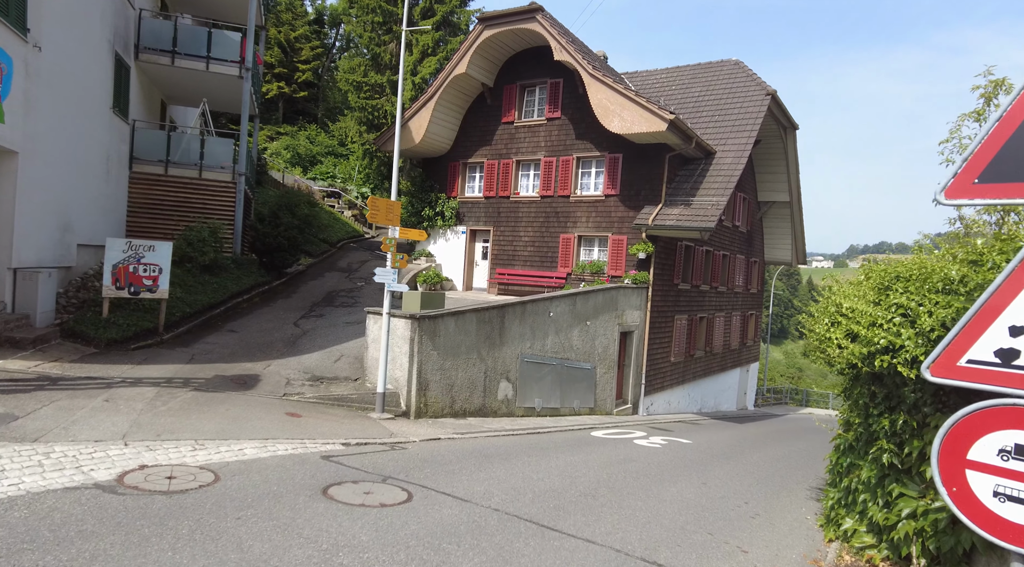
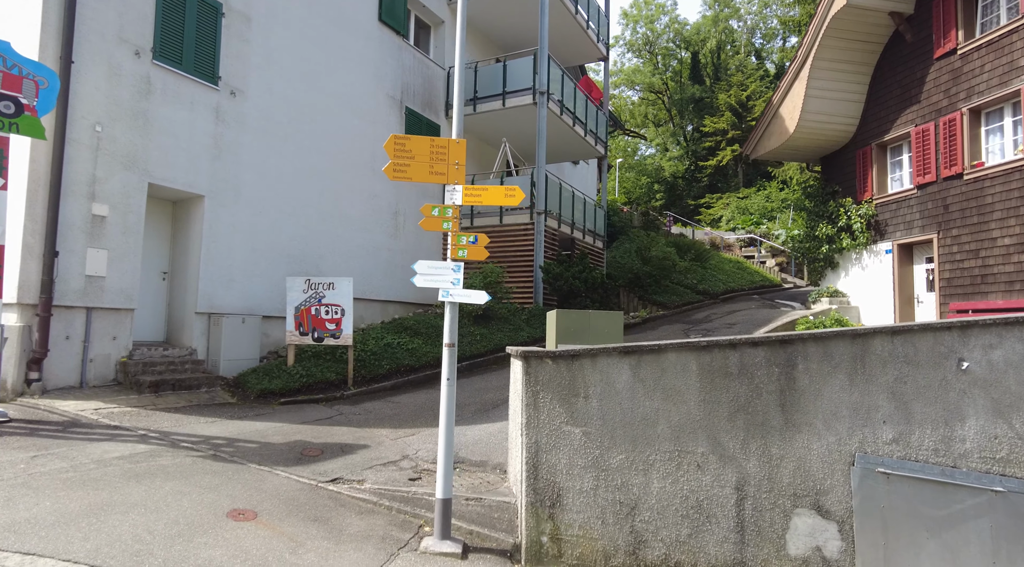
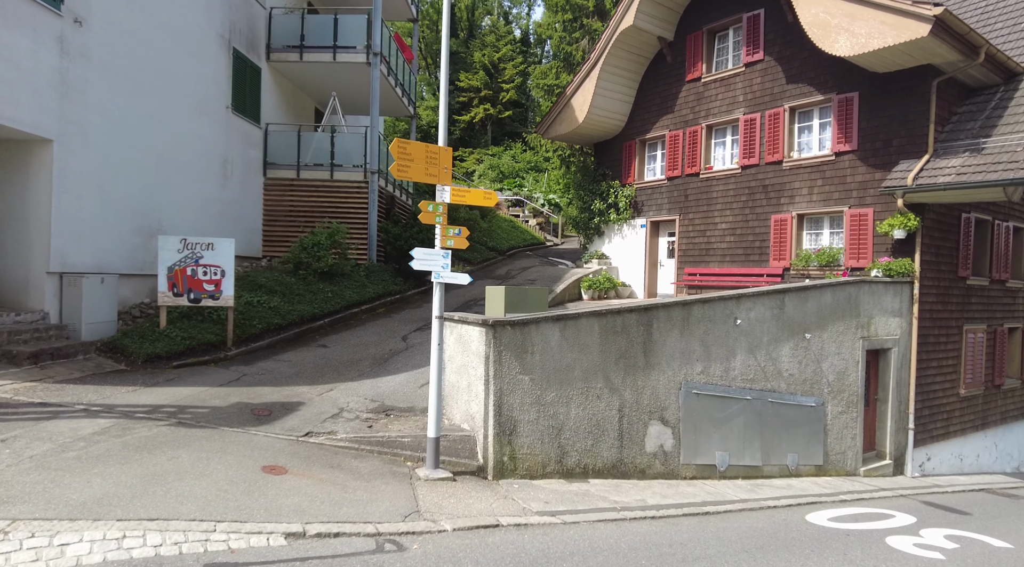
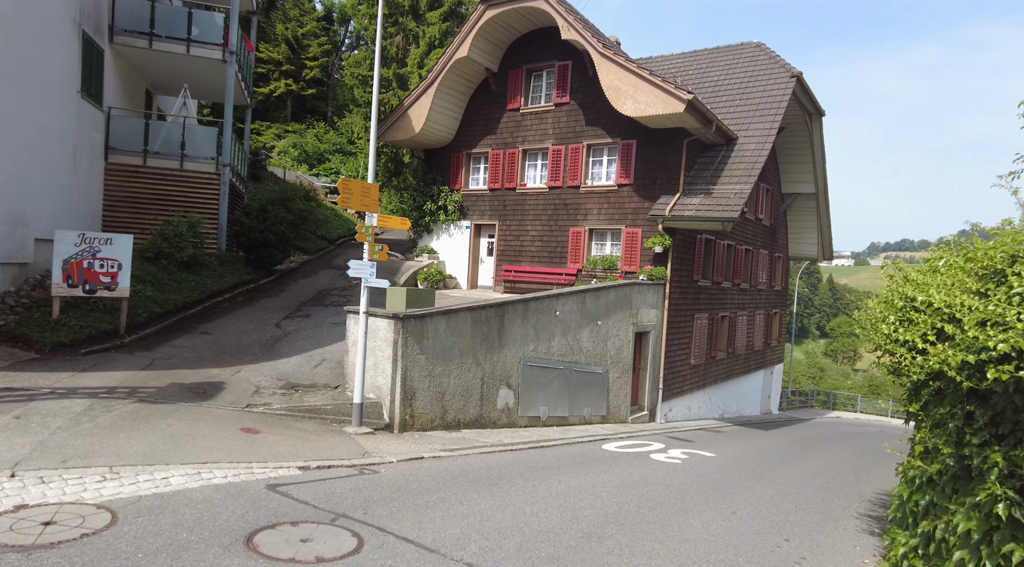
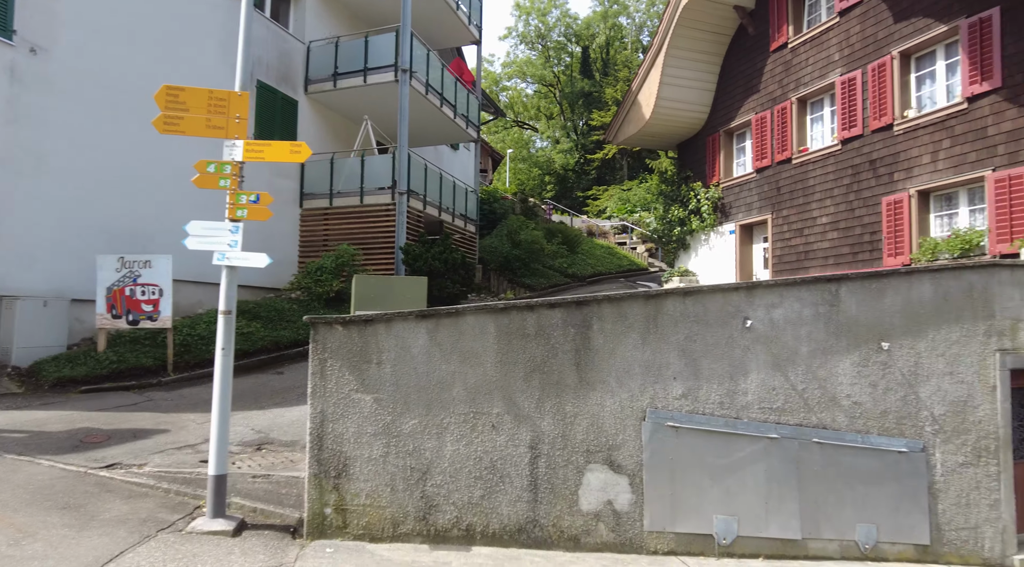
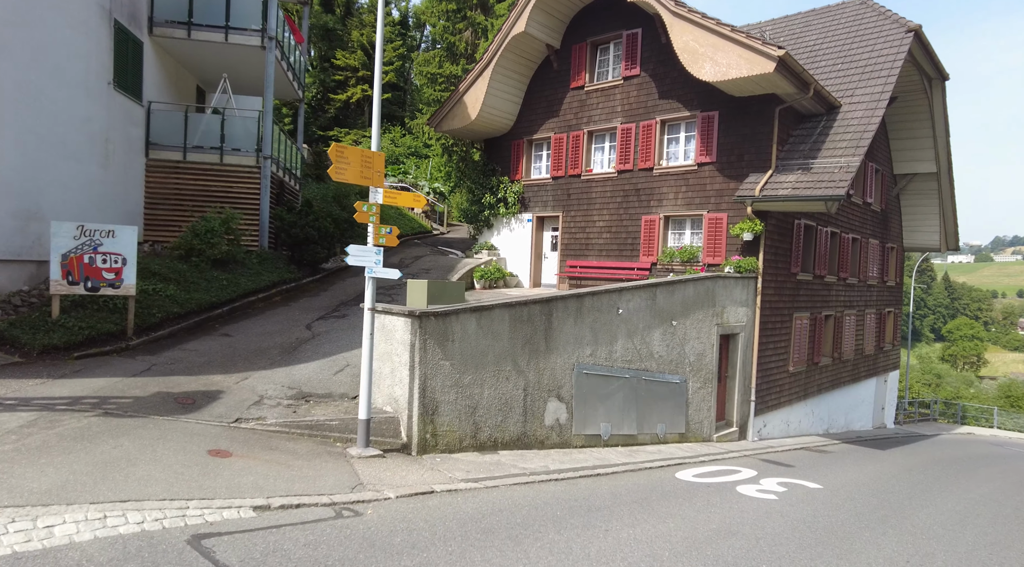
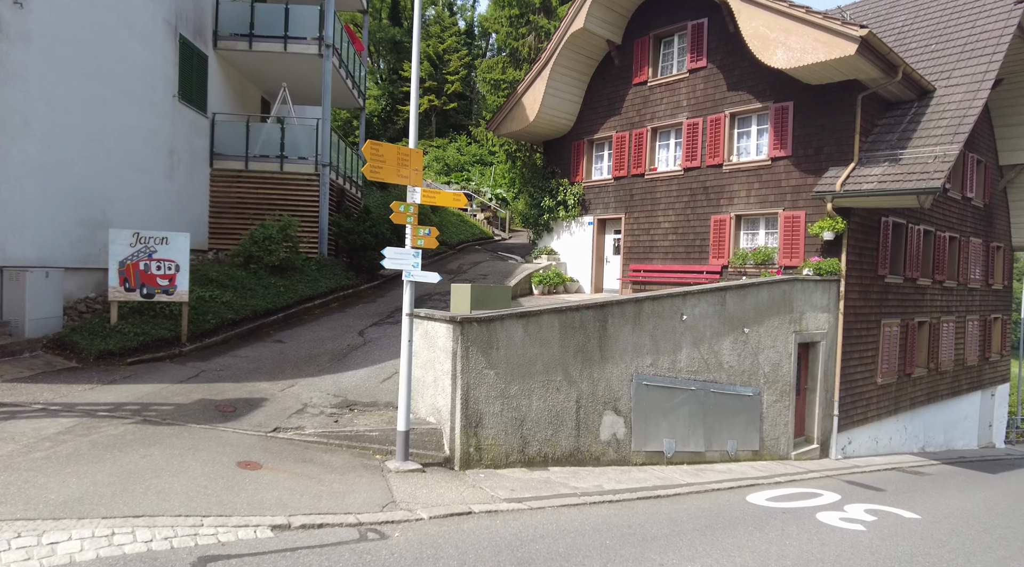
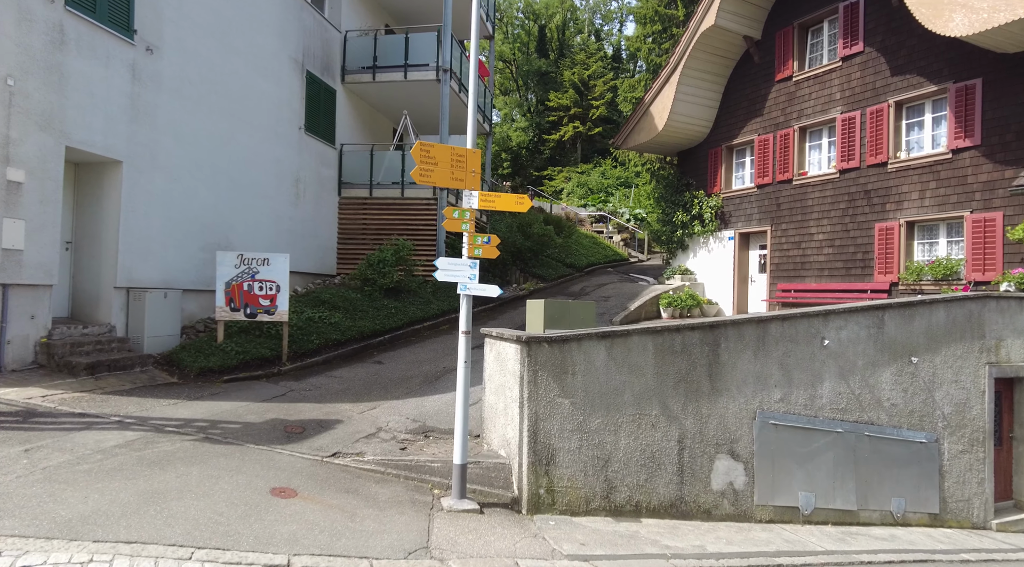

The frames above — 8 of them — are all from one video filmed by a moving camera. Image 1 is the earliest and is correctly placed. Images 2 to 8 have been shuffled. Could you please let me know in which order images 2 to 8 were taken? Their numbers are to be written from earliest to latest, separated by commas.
4, 6, 7, 3, 8, 2, 5
